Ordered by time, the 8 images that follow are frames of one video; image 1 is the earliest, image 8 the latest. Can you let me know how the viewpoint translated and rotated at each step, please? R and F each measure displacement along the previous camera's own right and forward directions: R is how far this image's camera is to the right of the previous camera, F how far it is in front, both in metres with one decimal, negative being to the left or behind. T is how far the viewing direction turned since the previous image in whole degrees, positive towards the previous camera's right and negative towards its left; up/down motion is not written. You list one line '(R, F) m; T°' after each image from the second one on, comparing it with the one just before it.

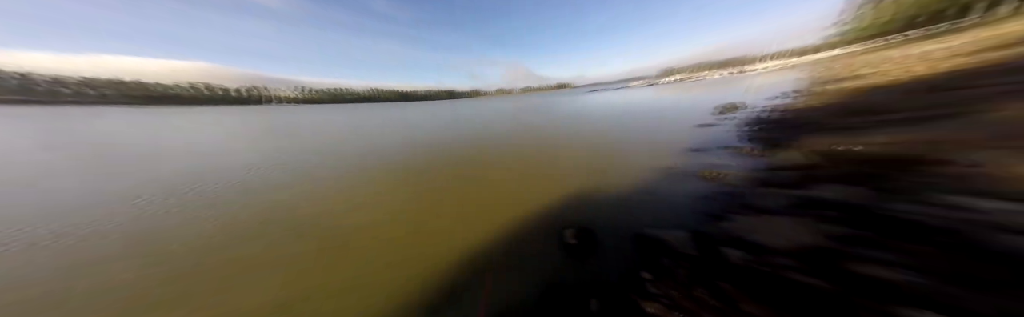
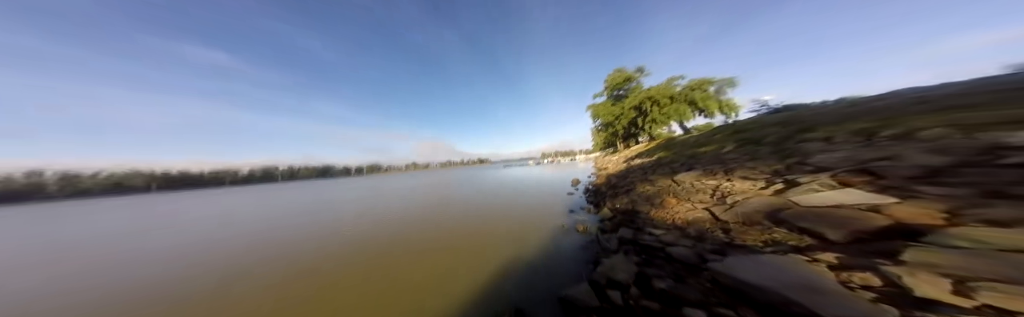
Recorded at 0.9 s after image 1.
(+0.7, -0.5) m; +32°
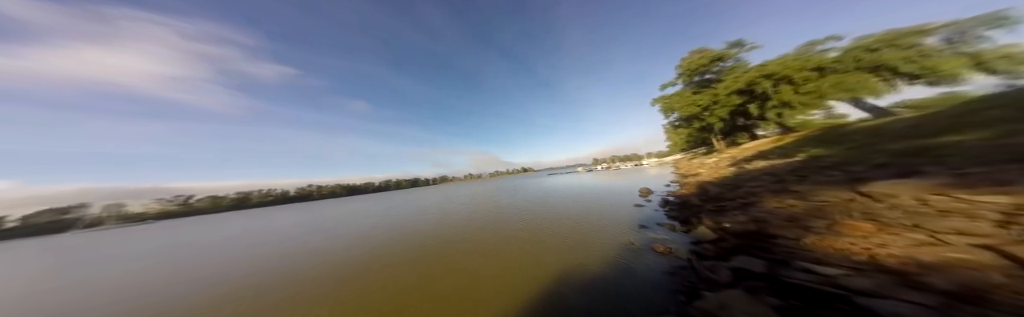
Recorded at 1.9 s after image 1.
(-0.5, +0.1) m; -15°
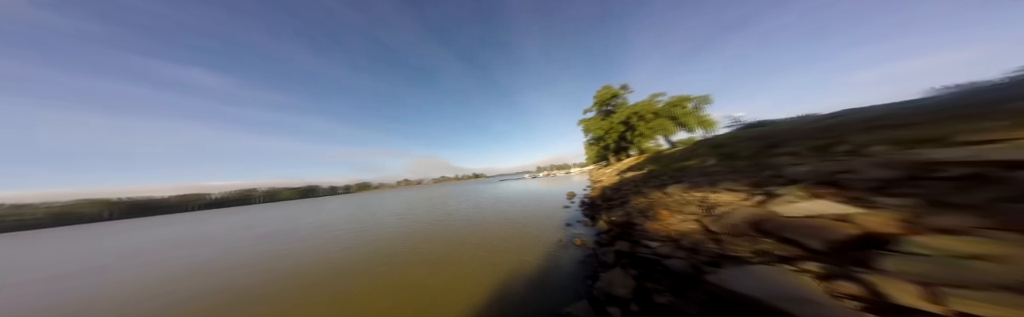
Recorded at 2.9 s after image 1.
(+0.5, -0.3) m; +17°
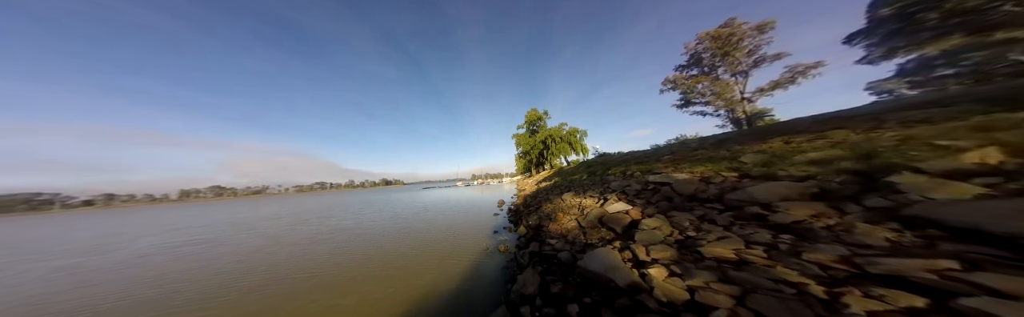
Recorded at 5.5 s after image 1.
(+0.3, -0.2) m; +22°
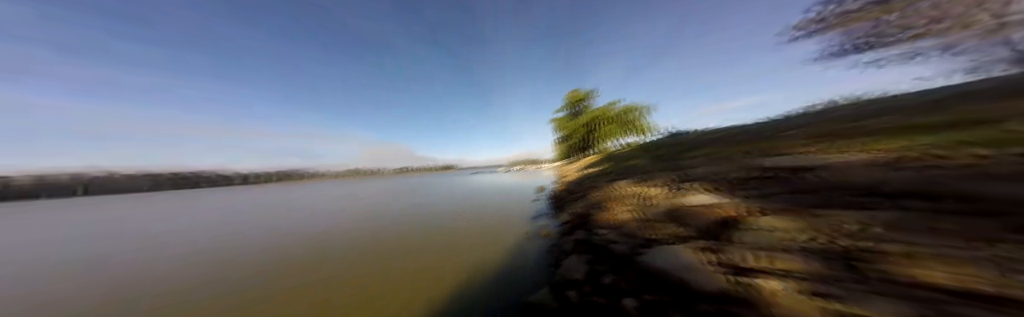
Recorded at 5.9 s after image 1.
(-0.2, +0.1) m; -13°
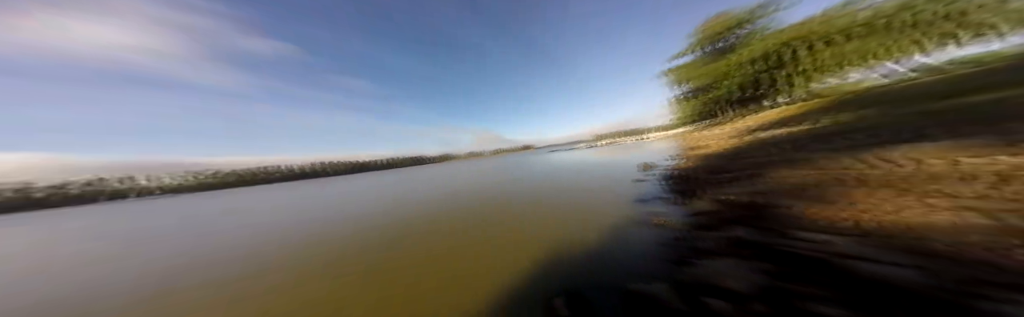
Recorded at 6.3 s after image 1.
(-0.7, 0.0) m; -28°
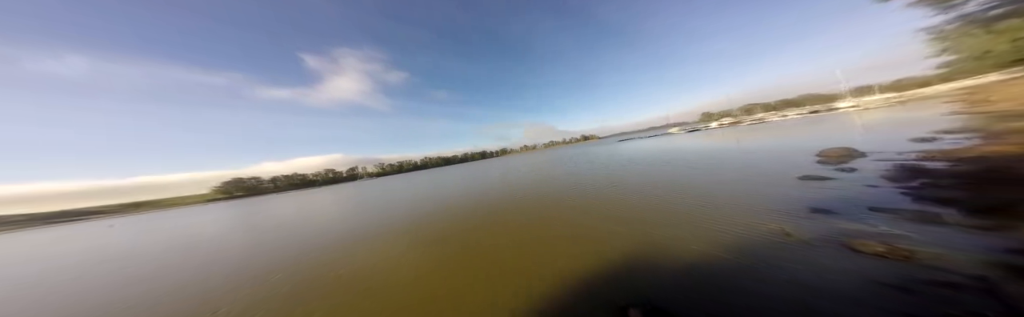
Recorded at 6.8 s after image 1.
(-1.3, +0.1) m; -20°
